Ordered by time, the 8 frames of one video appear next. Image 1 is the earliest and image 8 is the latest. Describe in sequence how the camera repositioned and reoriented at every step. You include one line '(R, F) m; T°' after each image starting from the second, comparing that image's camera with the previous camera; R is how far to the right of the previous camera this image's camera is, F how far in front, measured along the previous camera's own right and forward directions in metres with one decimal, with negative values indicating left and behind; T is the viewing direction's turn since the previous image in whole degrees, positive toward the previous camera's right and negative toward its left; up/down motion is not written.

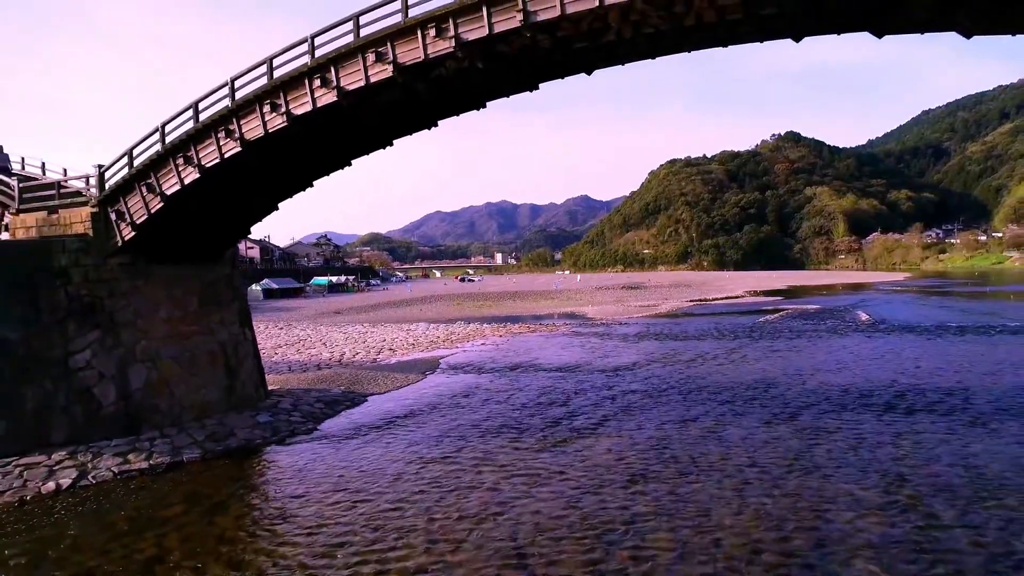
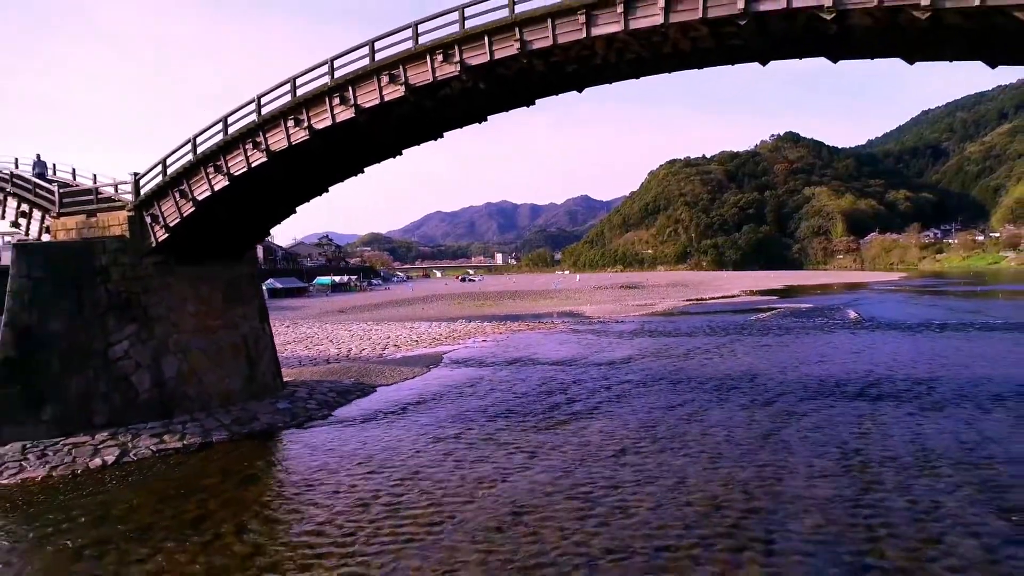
(0.0, -1.1) m; 0°
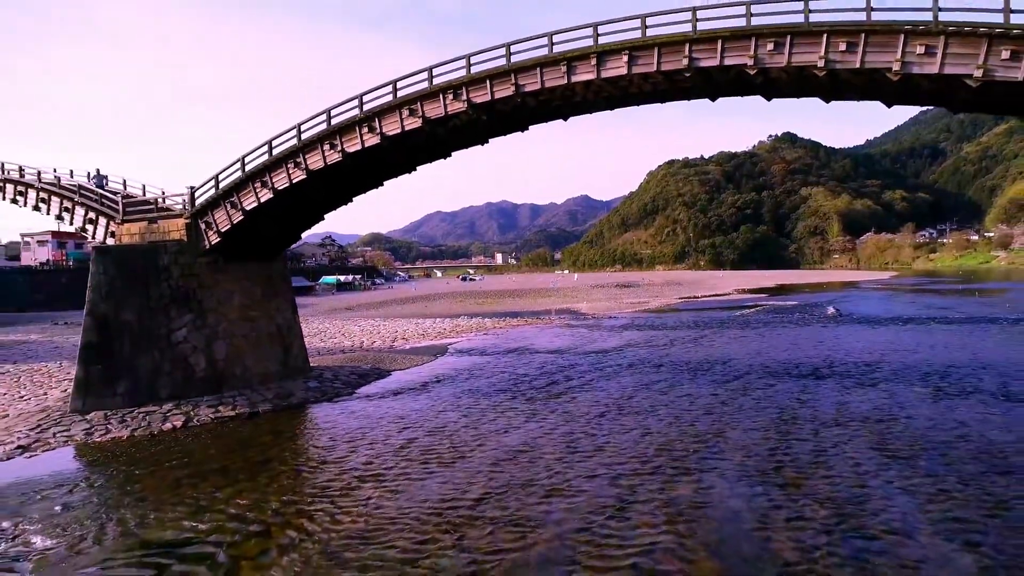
(+0.1, -2.3) m; 0°
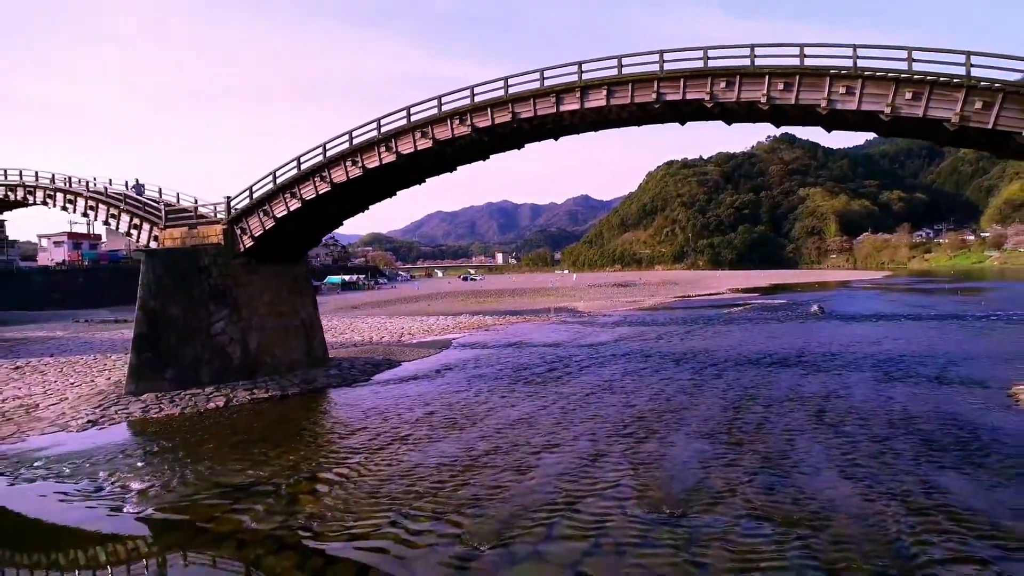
(+0.1, -2.0) m; 0°
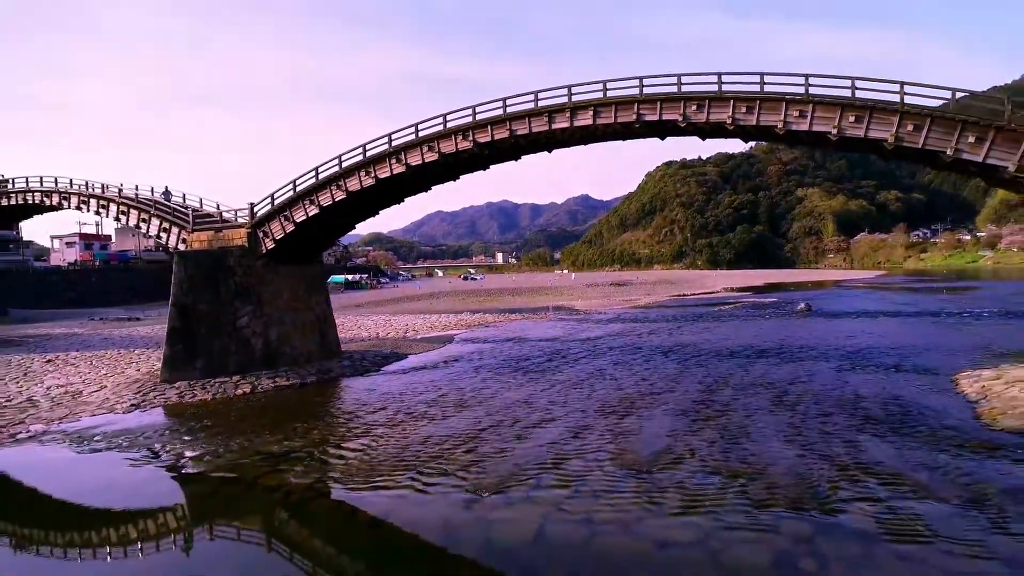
(+0.1, -1.7) m; 0°
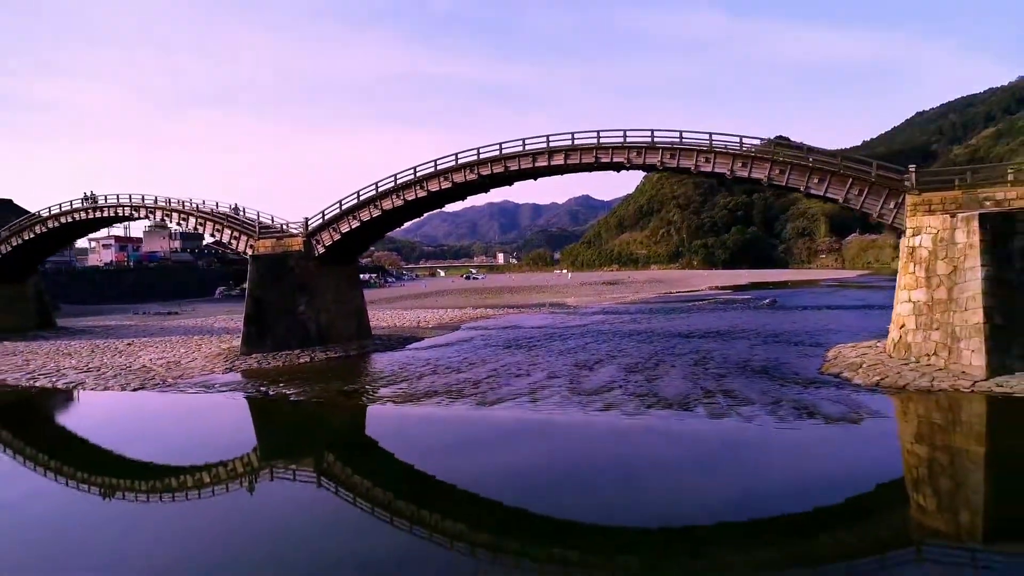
(+0.2, -5.6) m; 0°
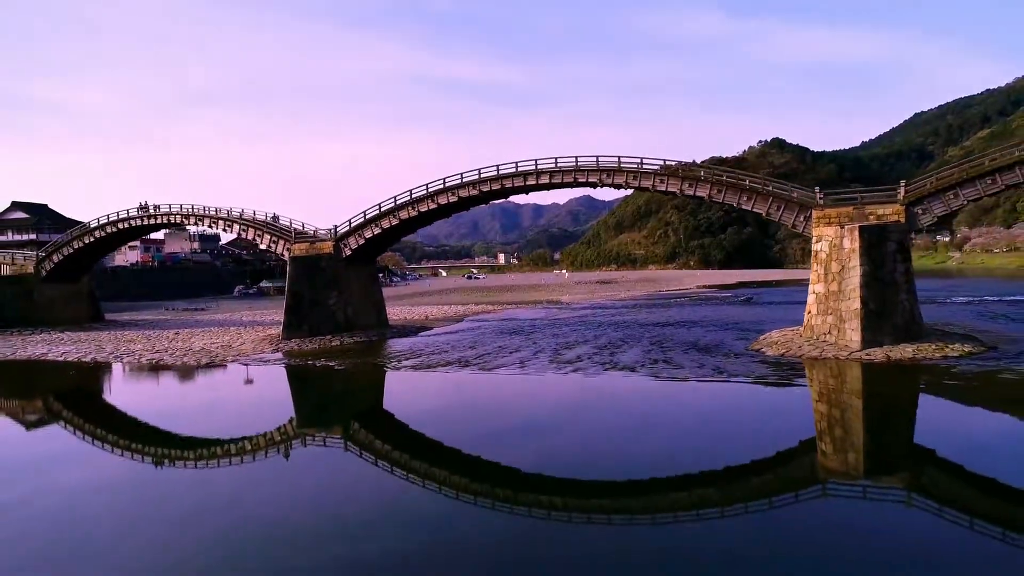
(+0.2, -4.7) m; 0°
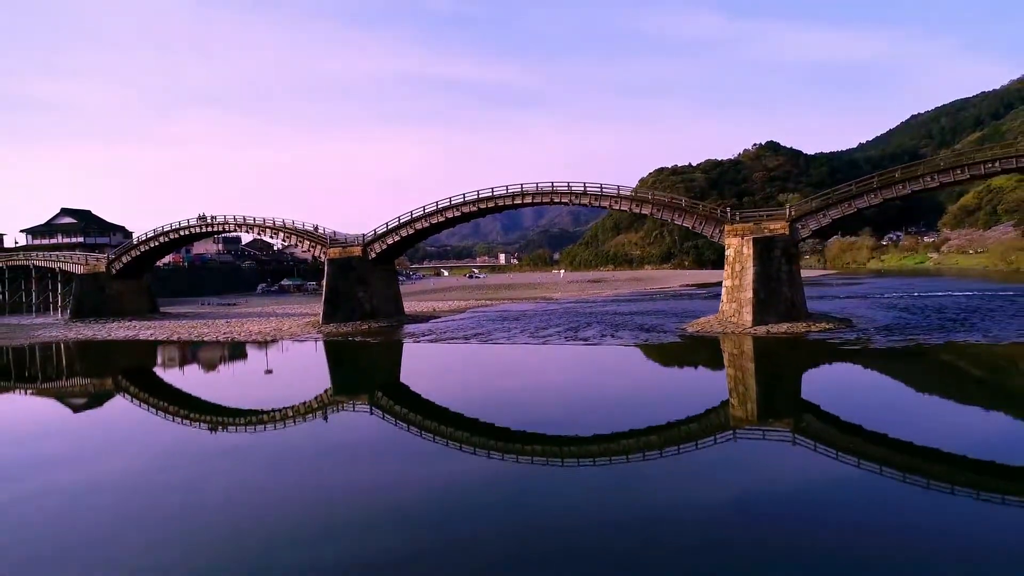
(+0.5, -7.3) m; 0°
